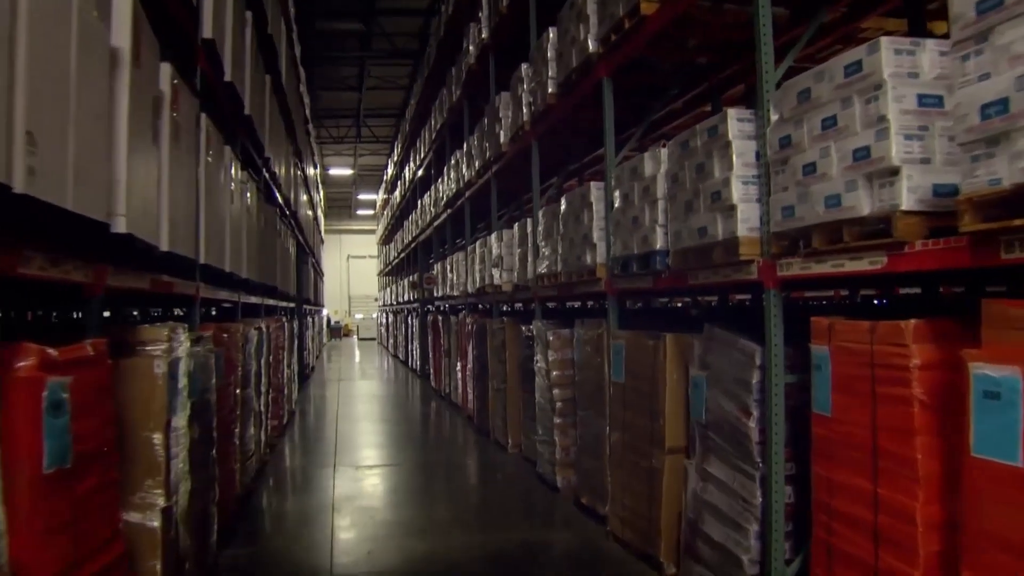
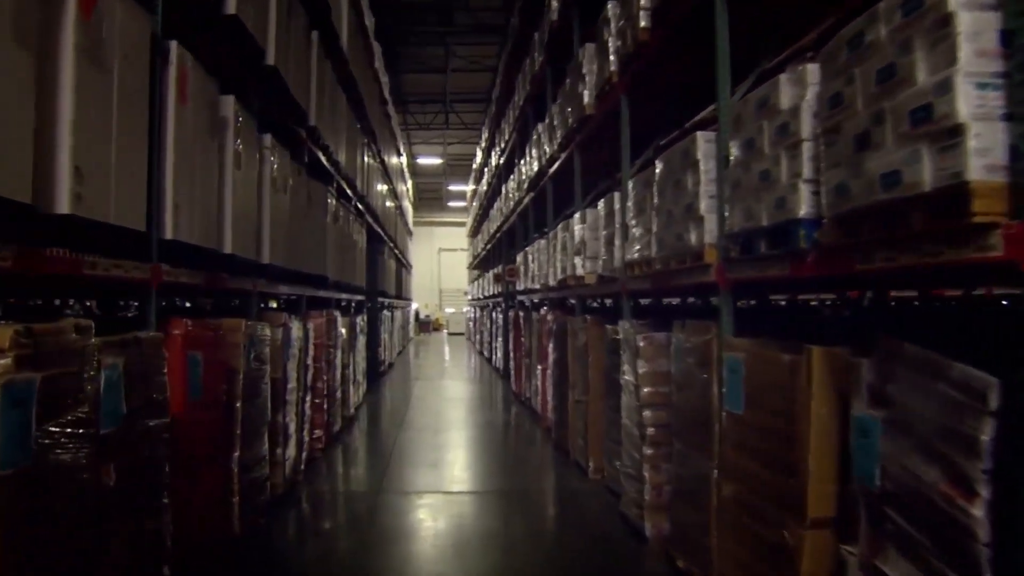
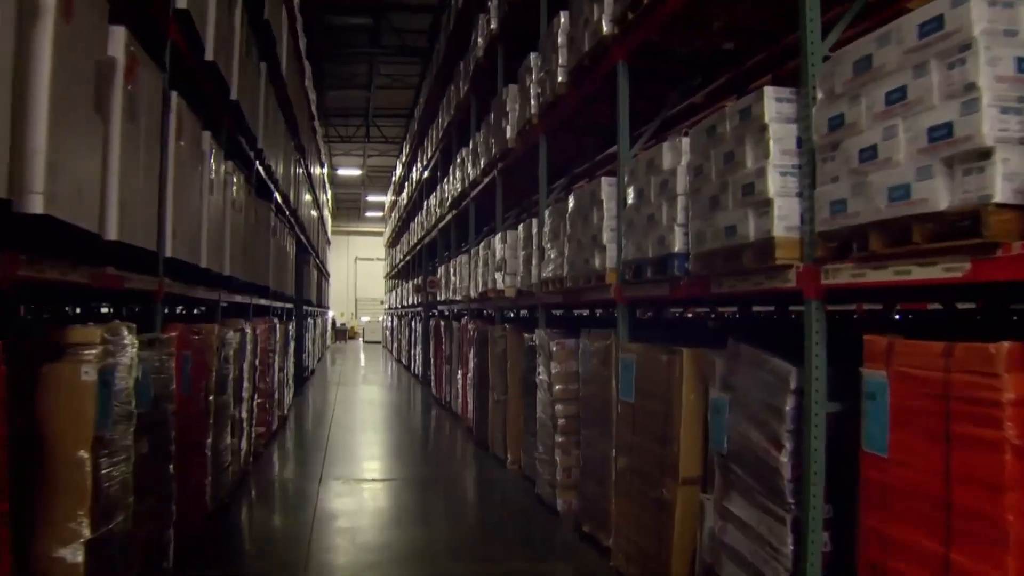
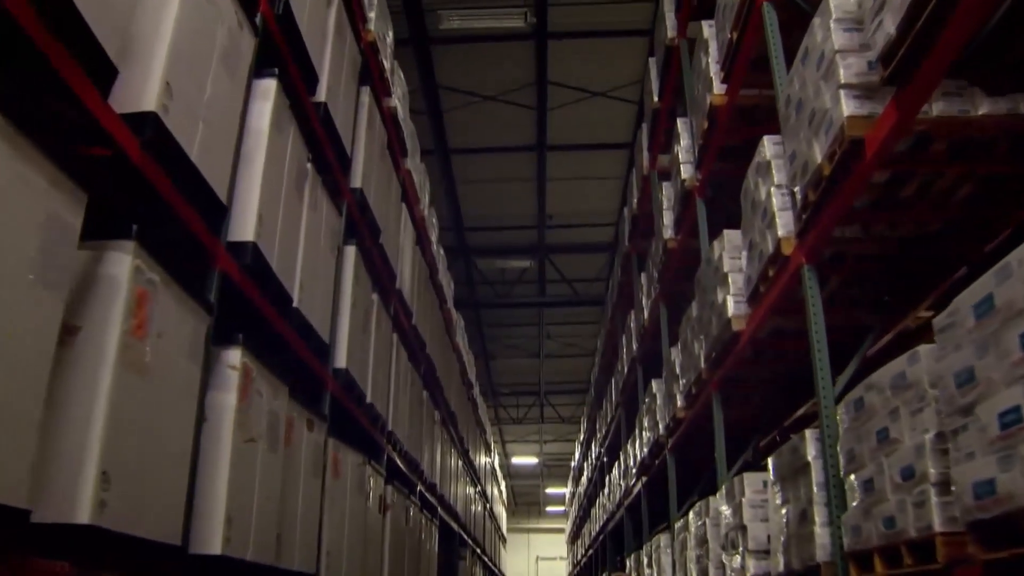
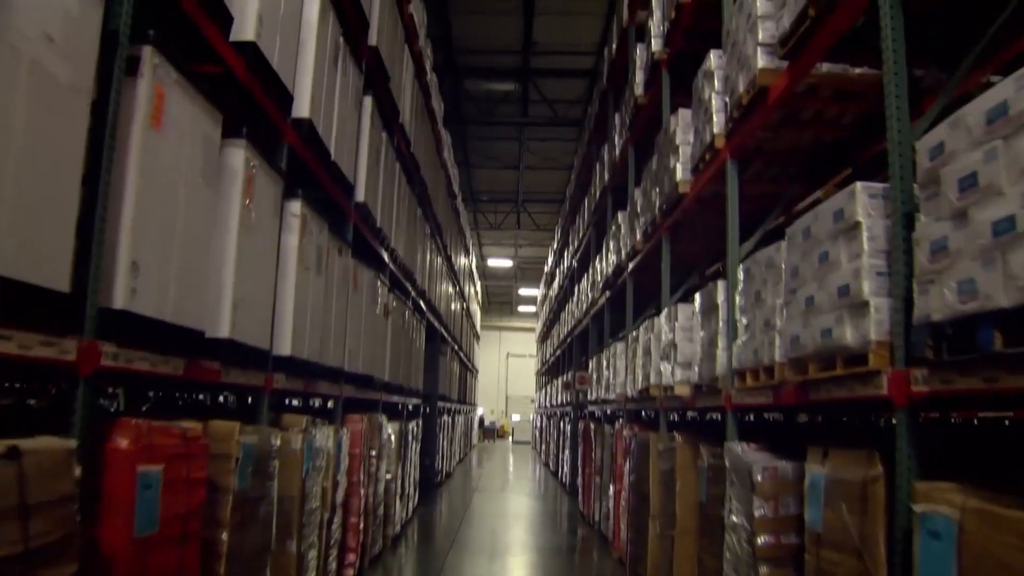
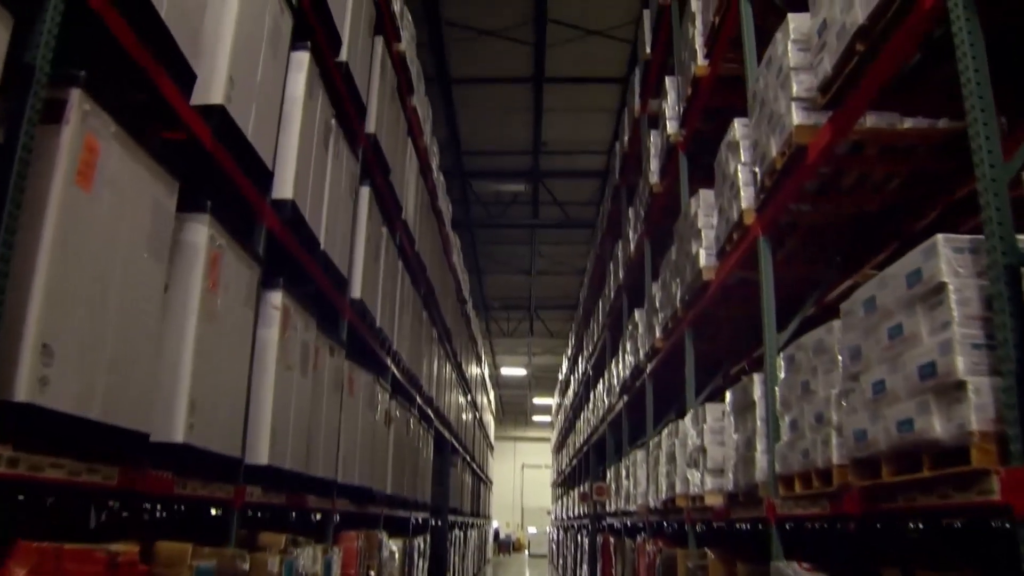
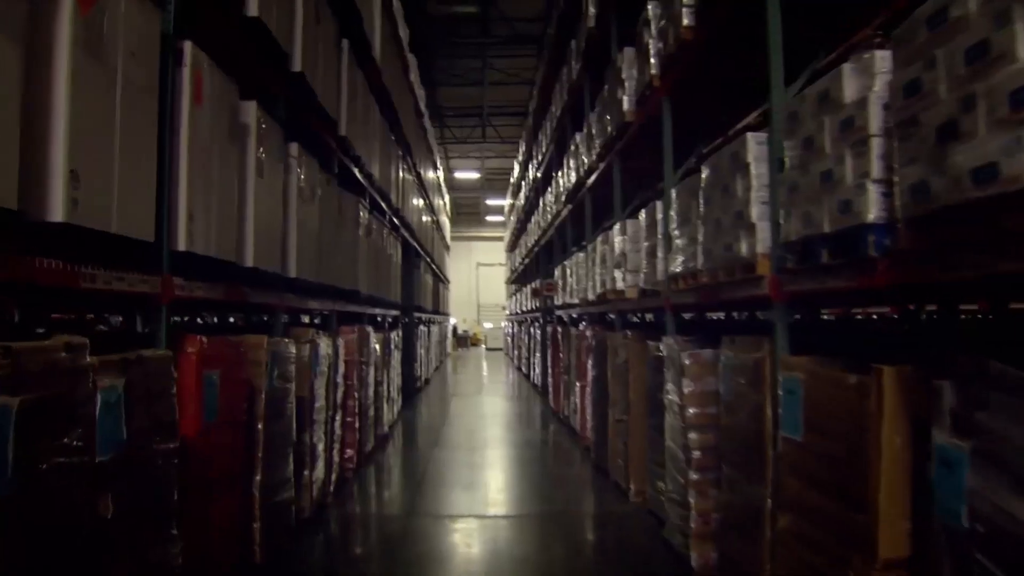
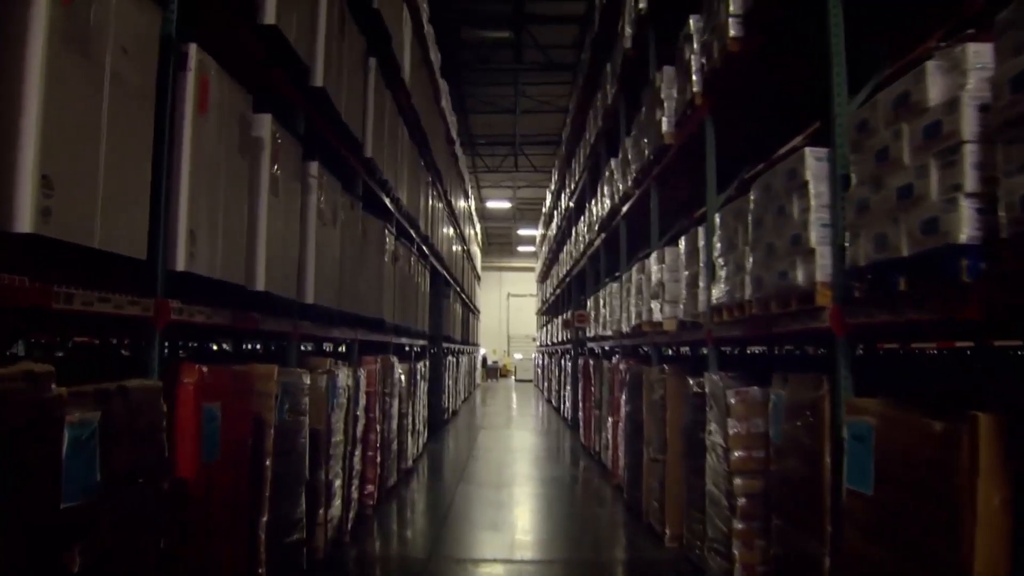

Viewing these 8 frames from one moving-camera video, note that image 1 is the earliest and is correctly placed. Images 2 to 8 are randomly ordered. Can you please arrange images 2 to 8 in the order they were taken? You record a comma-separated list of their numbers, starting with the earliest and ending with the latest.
3, 2, 7, 8, 5, 6, 4
